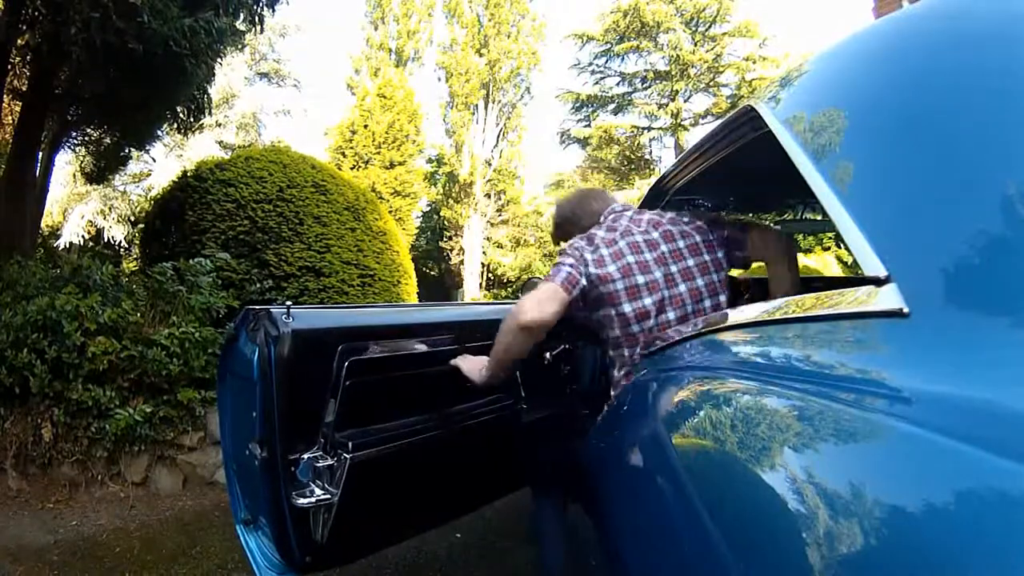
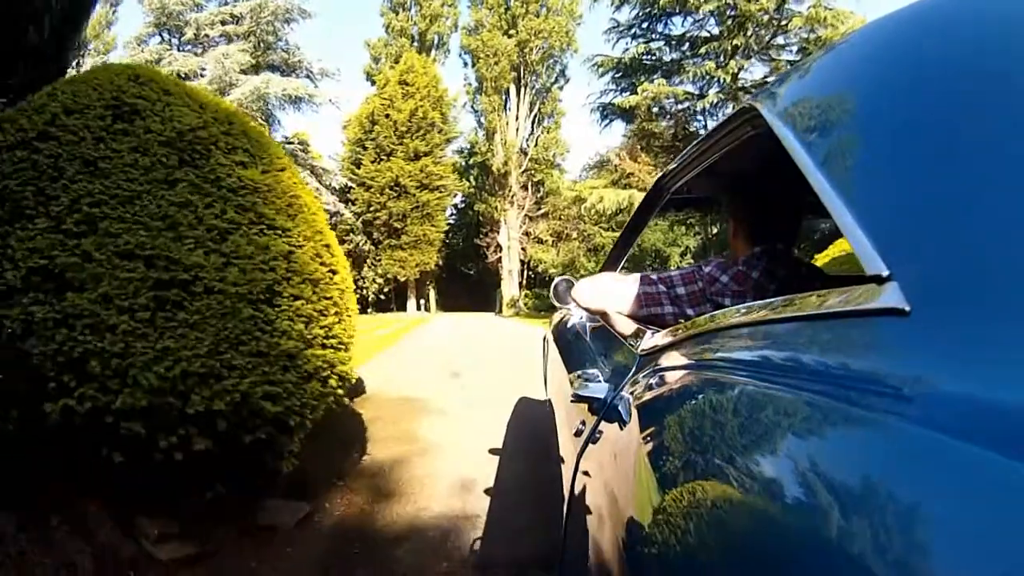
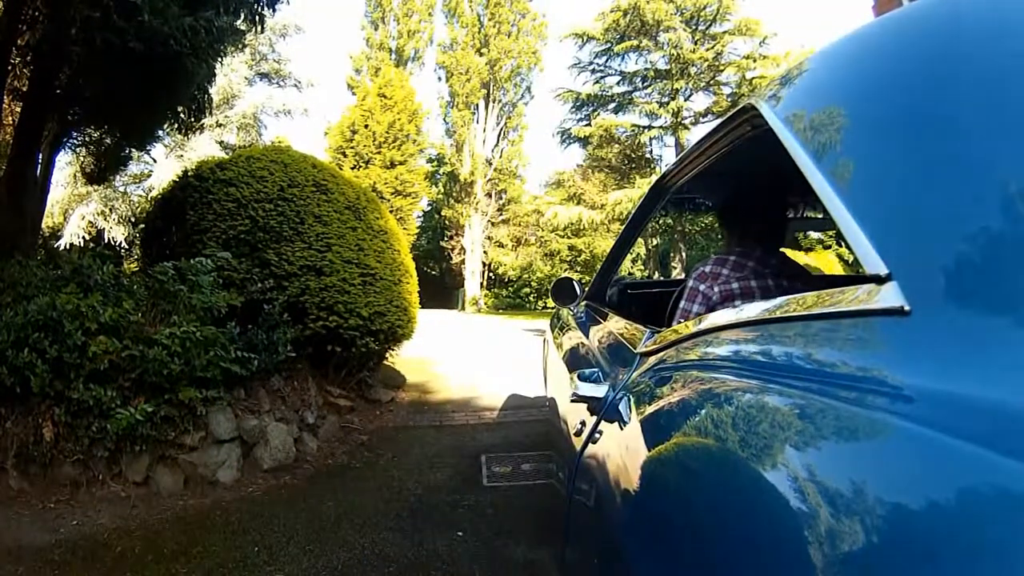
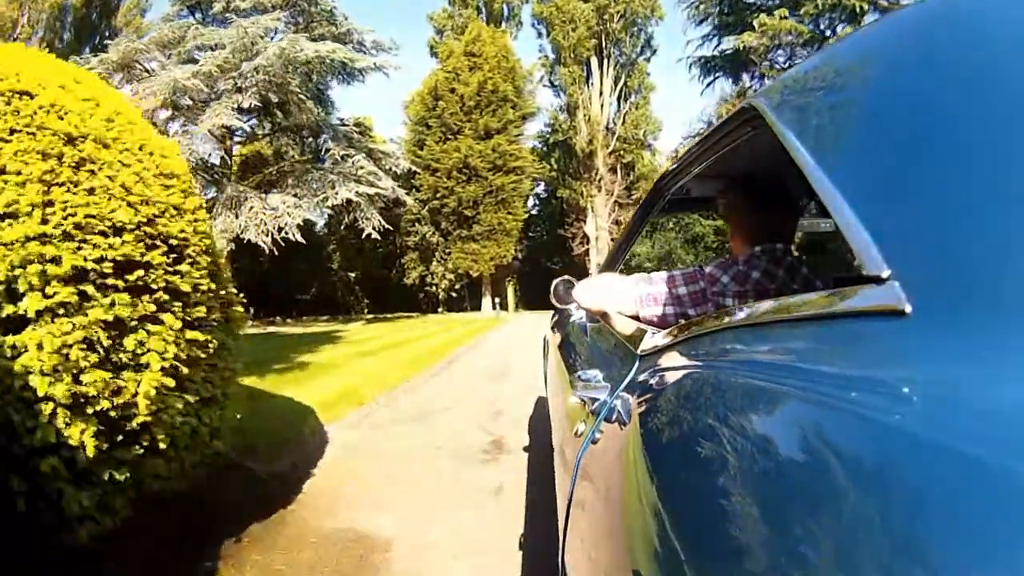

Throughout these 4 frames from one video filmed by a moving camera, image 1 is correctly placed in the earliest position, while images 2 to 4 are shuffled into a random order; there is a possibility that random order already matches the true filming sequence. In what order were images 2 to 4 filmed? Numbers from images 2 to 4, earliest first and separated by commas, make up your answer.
3, 2, 4
